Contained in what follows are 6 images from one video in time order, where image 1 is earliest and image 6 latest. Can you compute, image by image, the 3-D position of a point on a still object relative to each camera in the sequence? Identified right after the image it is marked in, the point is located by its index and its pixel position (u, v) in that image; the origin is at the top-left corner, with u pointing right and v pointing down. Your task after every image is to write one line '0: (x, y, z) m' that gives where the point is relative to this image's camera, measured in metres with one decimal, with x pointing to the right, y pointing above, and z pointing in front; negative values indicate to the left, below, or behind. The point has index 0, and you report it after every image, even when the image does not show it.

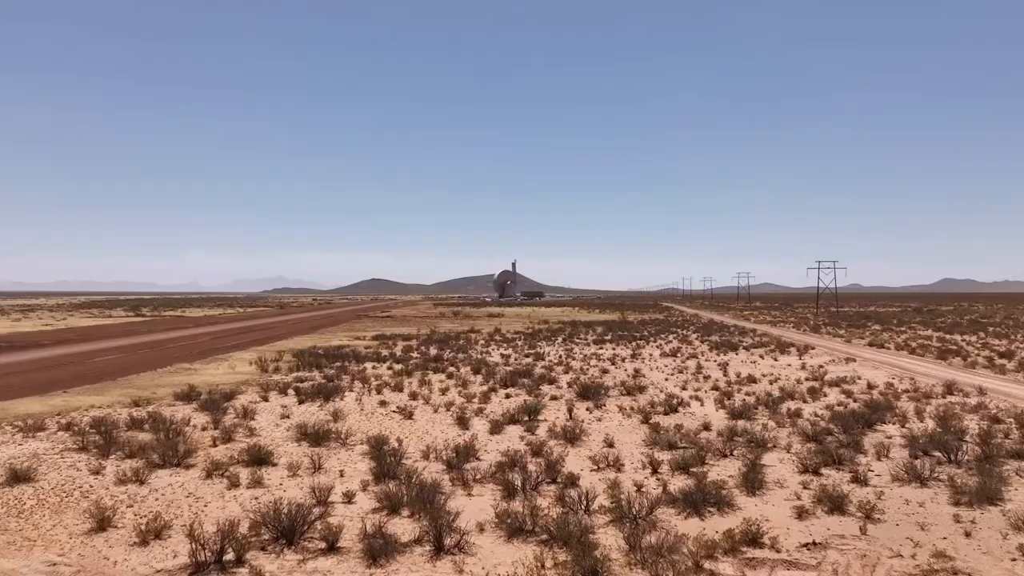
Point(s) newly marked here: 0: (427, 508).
0: (-1.9, -4.9, +14.0) m
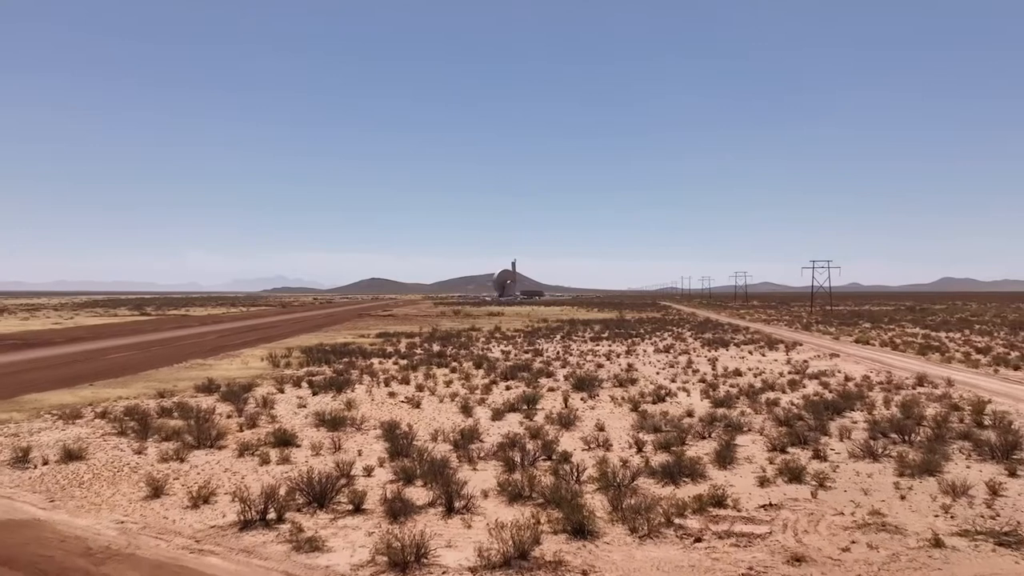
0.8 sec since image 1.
0: (-1.9, -4.9, +16.0) m
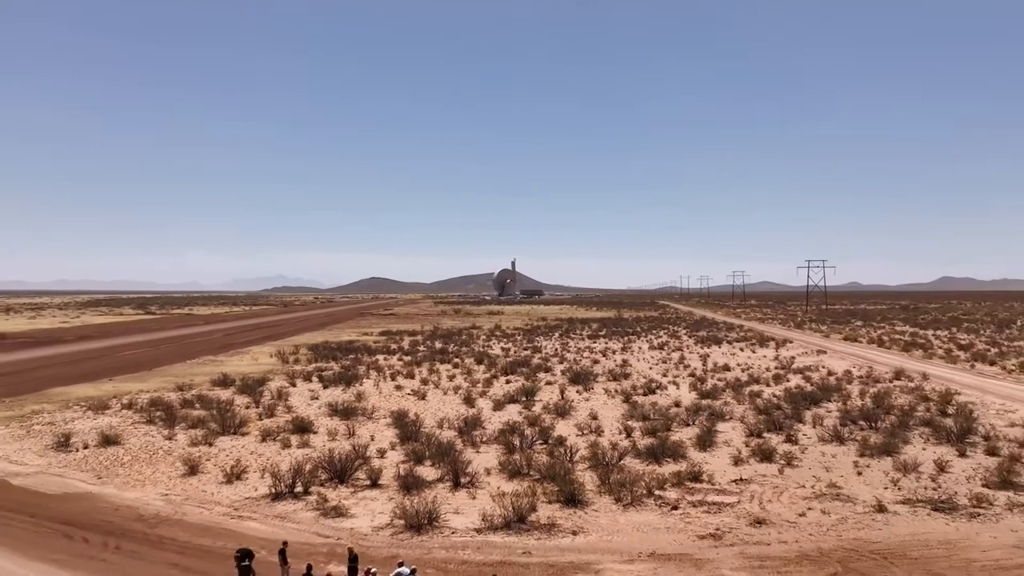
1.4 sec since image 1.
0: (-1.9, -4.8, +17.8) m
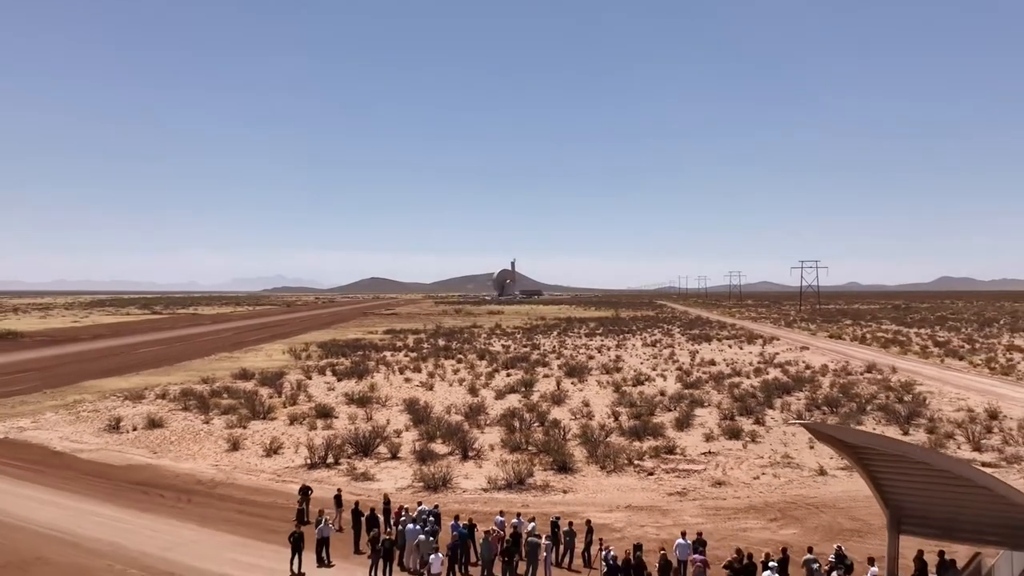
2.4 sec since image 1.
0: (-1.9, -4.8, +20.4) m
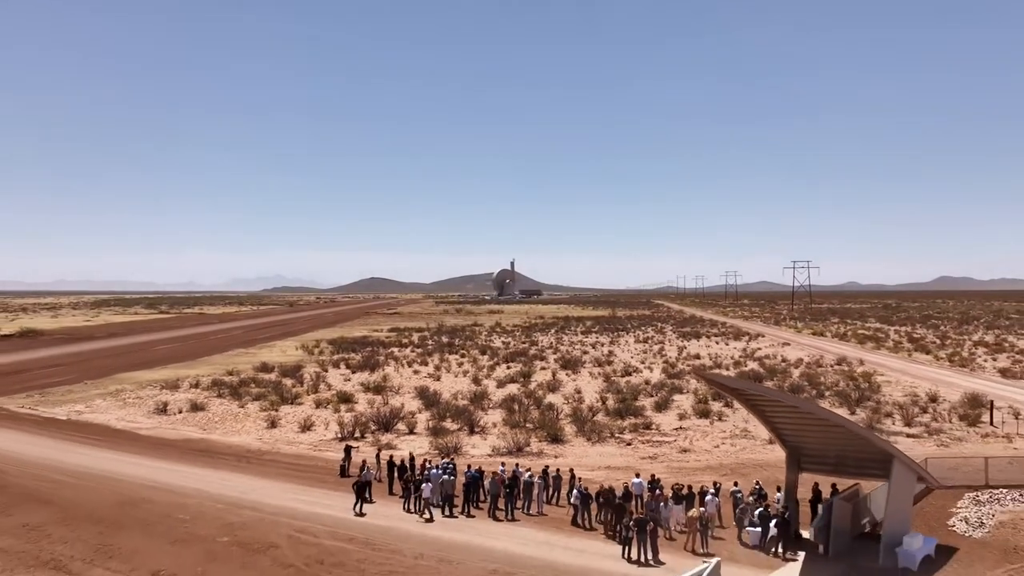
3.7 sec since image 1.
0: (-1.9, -4.8, +23.6) m
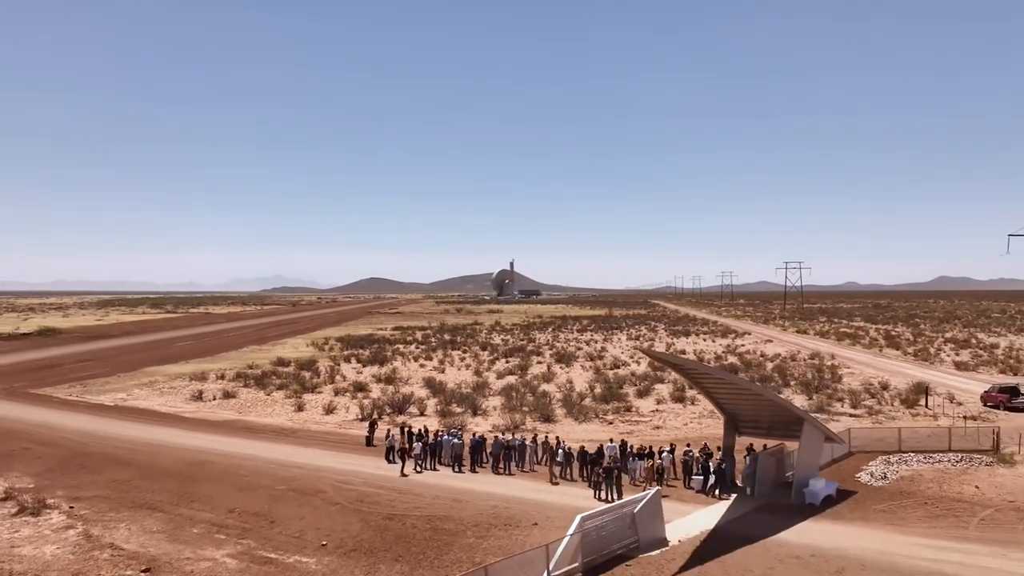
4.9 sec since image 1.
0: (-2.0, -4.8, +26.7) m
